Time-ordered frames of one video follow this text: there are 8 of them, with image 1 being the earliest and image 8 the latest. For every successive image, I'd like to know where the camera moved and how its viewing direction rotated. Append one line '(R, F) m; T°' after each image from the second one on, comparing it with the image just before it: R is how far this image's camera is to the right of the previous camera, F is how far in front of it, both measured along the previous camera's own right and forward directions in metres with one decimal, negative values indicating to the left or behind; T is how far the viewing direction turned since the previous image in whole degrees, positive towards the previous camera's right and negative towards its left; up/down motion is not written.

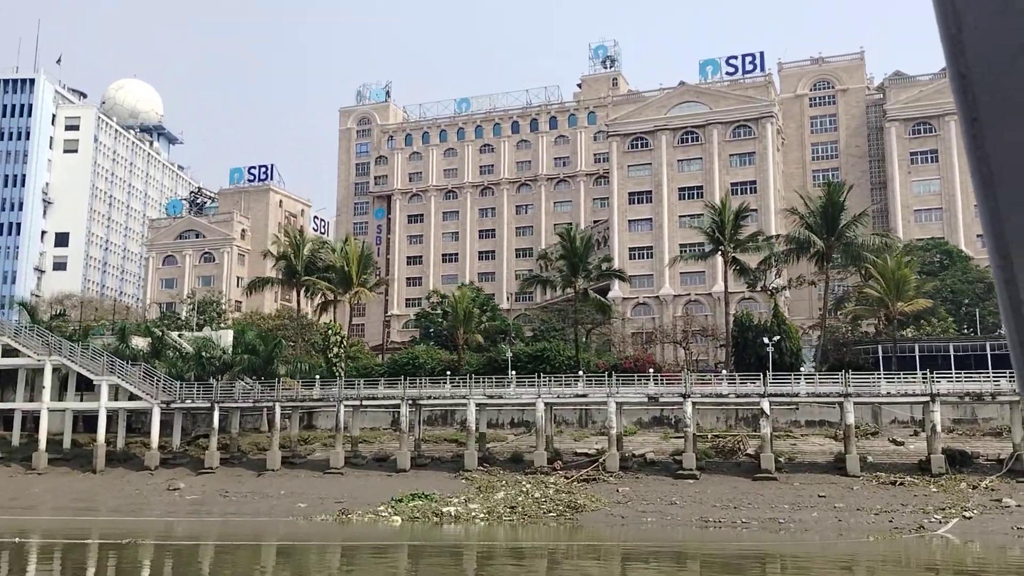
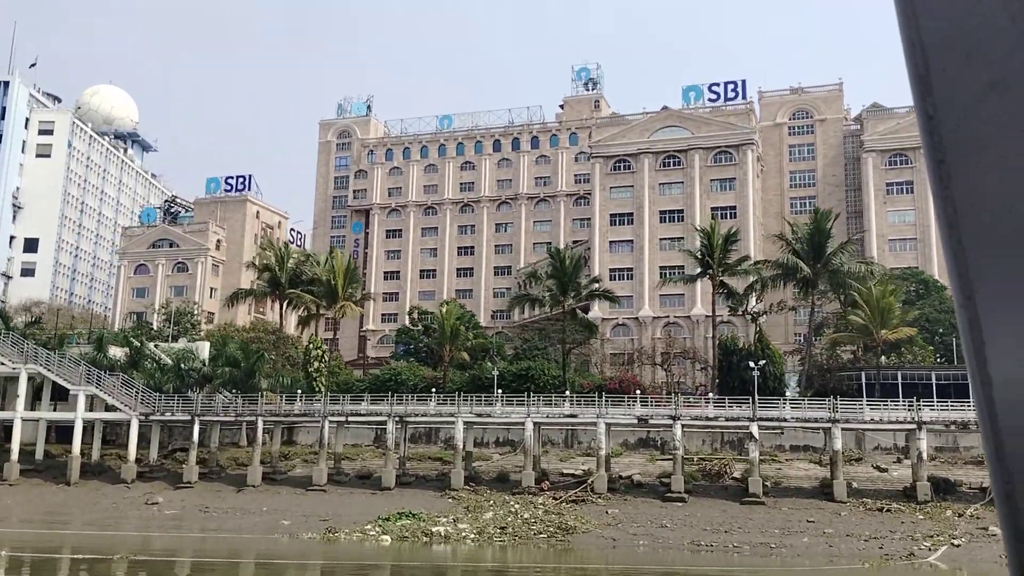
(-0.9, +0.1) m; +2°
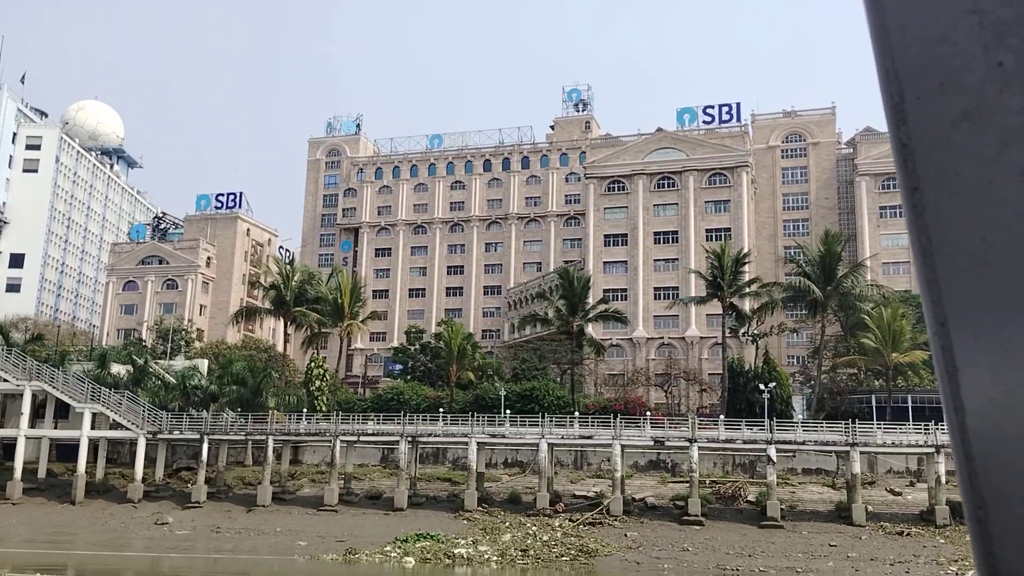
(-1.4, +0.1) m; +1°
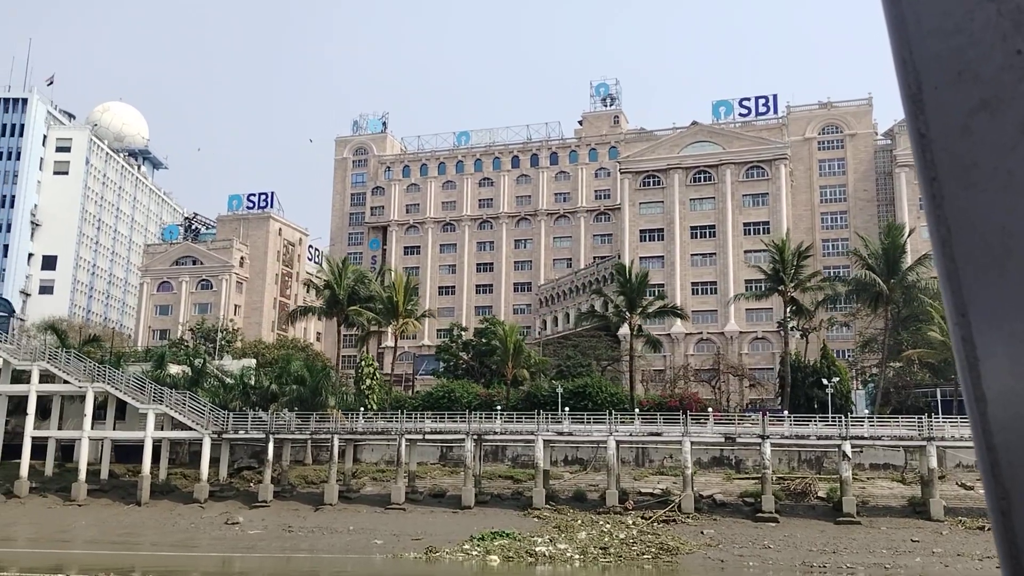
(-2.0, +0.1) m; -1°
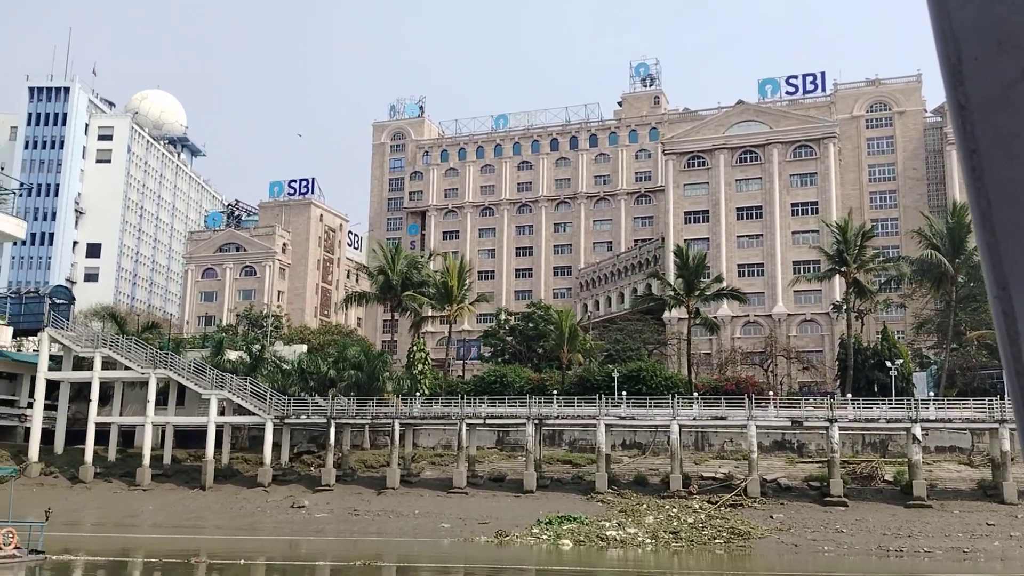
(-1.2, +0.1) m; -2°
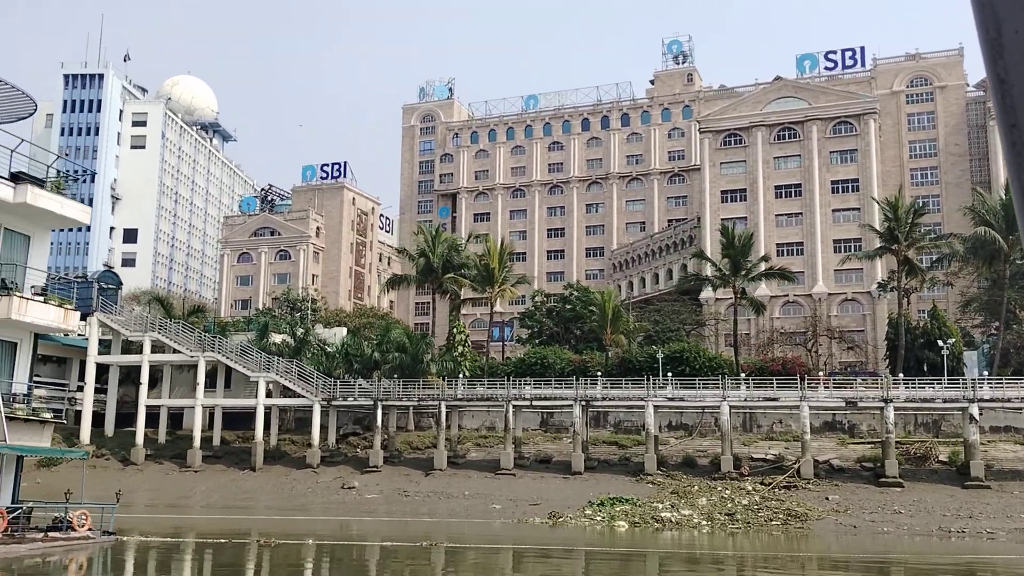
(-0.8, +0.2) m; -2°
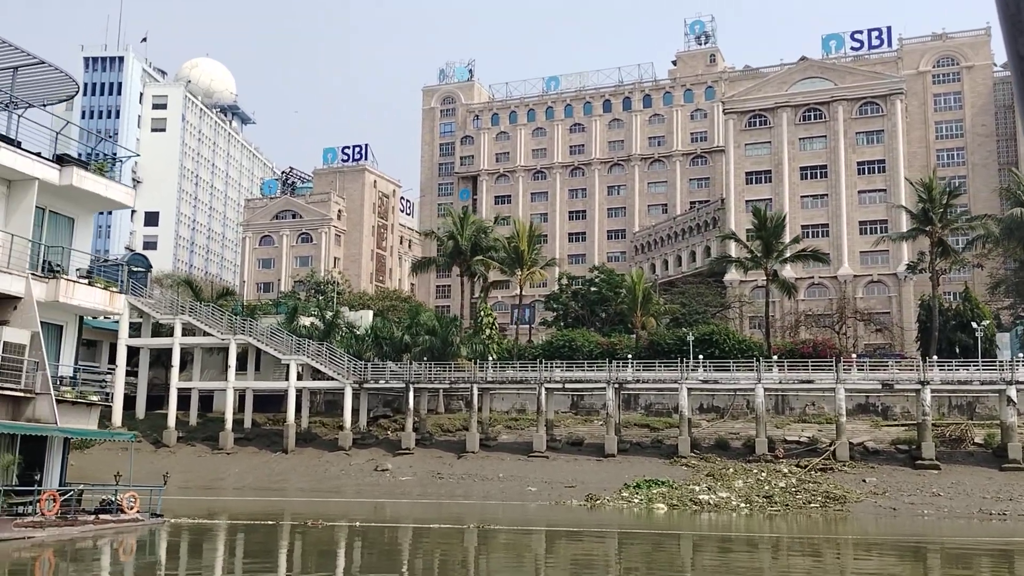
(-0.7, +0.1) m; -1°
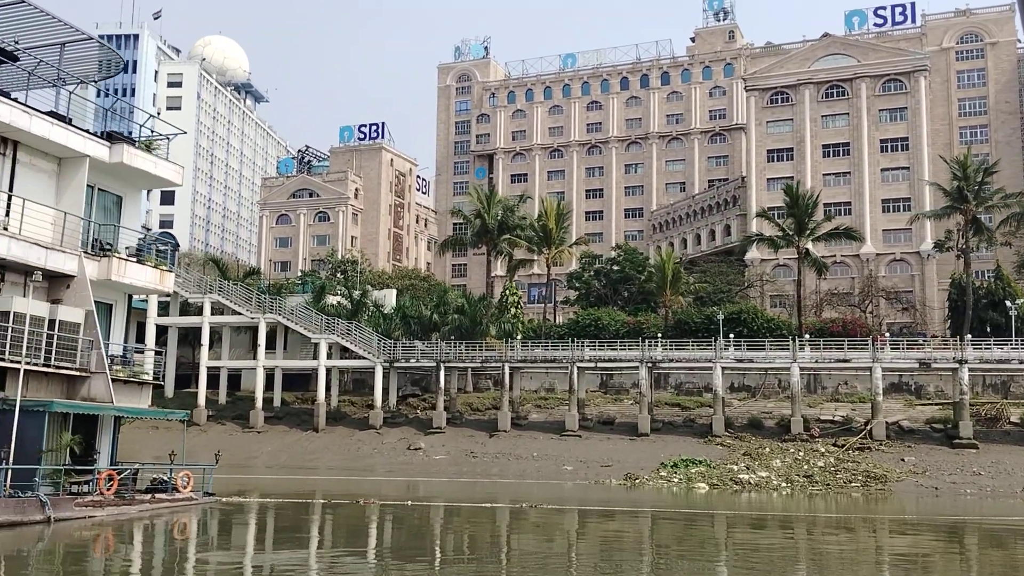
(-1.0, +0.1) m; -1°
